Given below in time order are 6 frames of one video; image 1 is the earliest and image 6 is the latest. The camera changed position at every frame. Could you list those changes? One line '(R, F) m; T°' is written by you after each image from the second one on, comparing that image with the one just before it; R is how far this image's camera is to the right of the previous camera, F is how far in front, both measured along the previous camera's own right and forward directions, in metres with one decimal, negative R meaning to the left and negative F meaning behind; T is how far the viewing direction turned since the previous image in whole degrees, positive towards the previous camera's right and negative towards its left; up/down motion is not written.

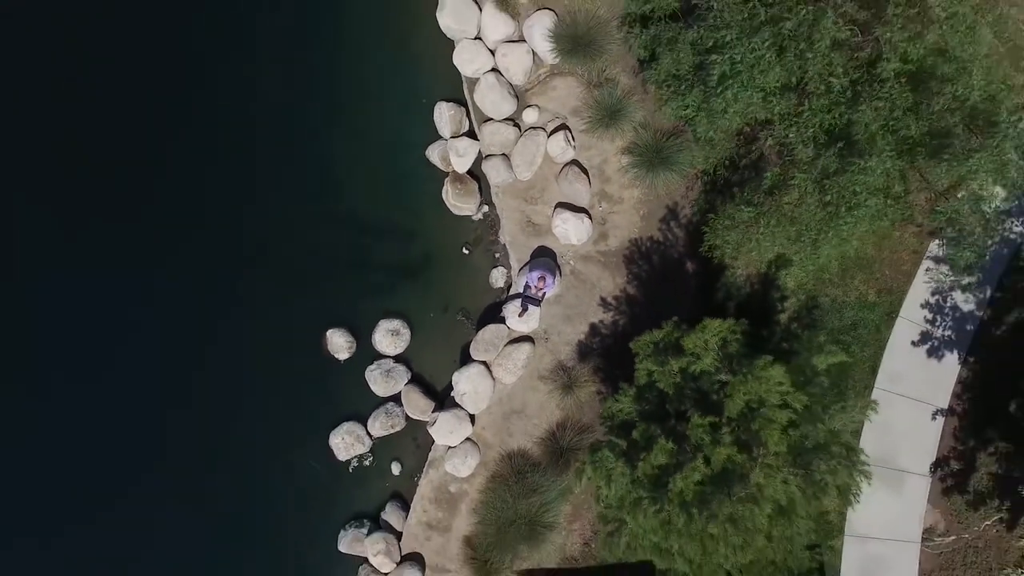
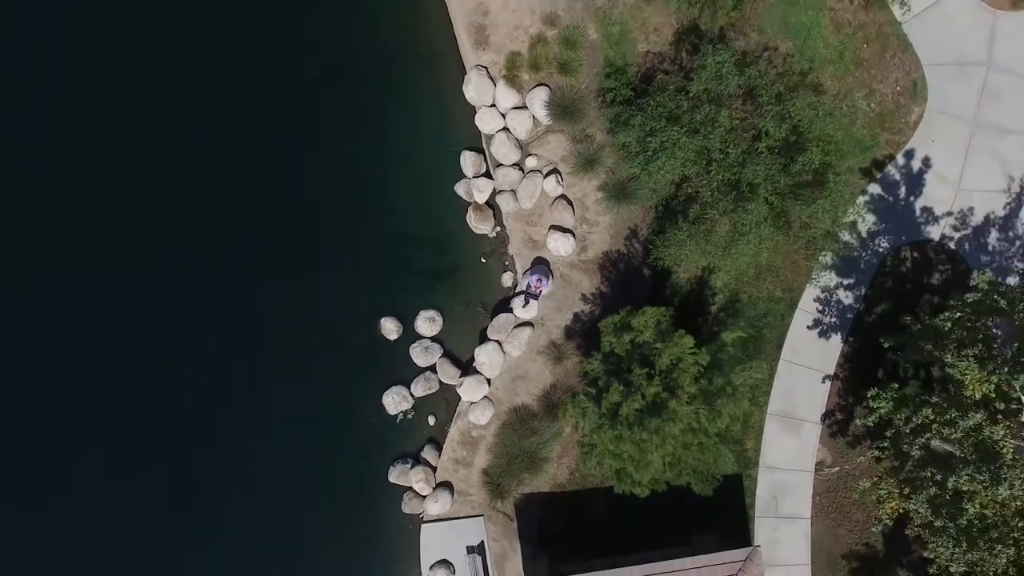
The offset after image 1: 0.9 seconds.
(-0.6, -4.6) m; 0°
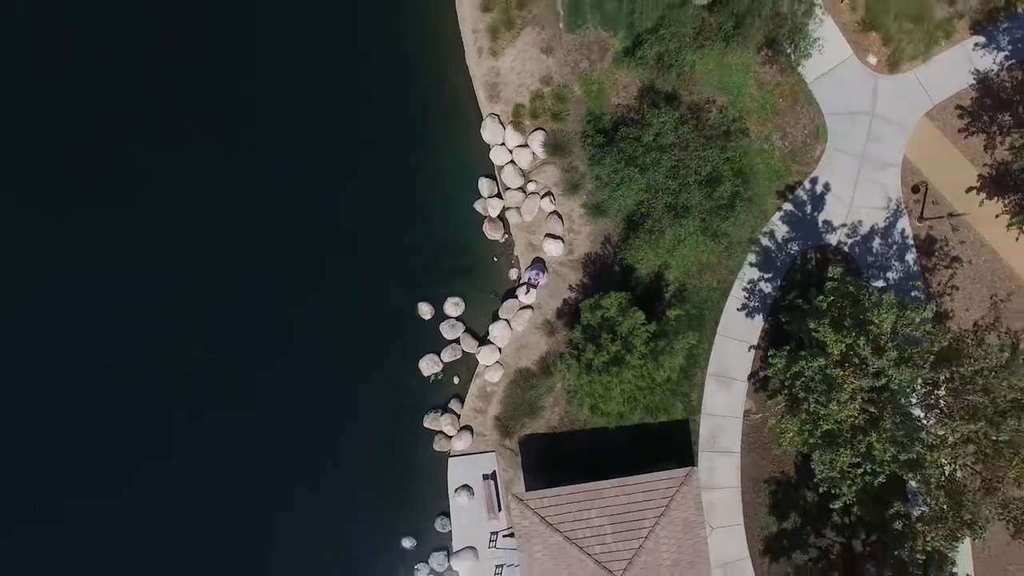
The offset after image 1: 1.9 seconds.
(-0.7, -5.8) m; 0°
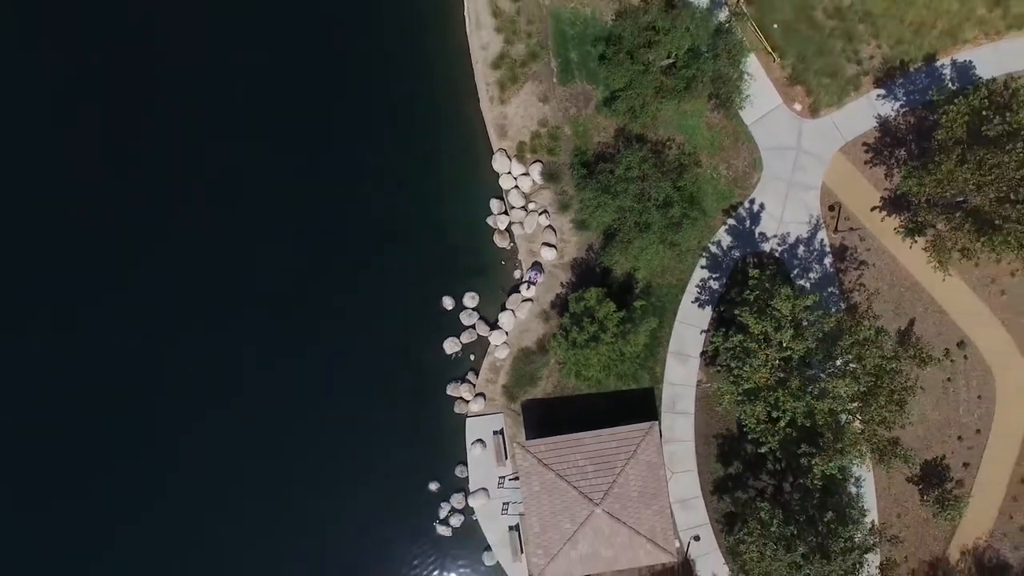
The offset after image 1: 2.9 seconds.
(-0.8, -6.4) m; 0°
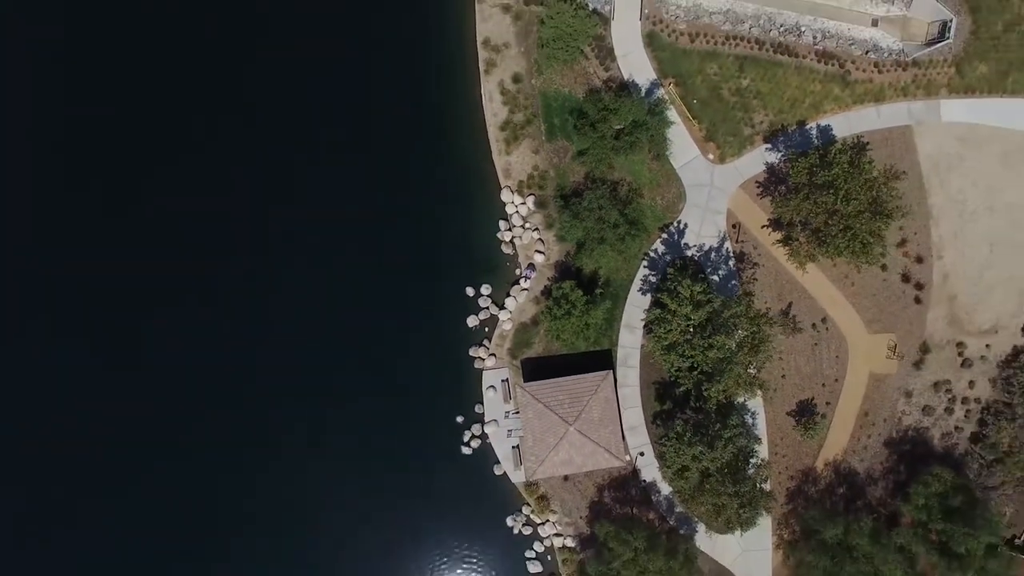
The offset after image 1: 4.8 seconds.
(-0.6, -13.4) m; 0°
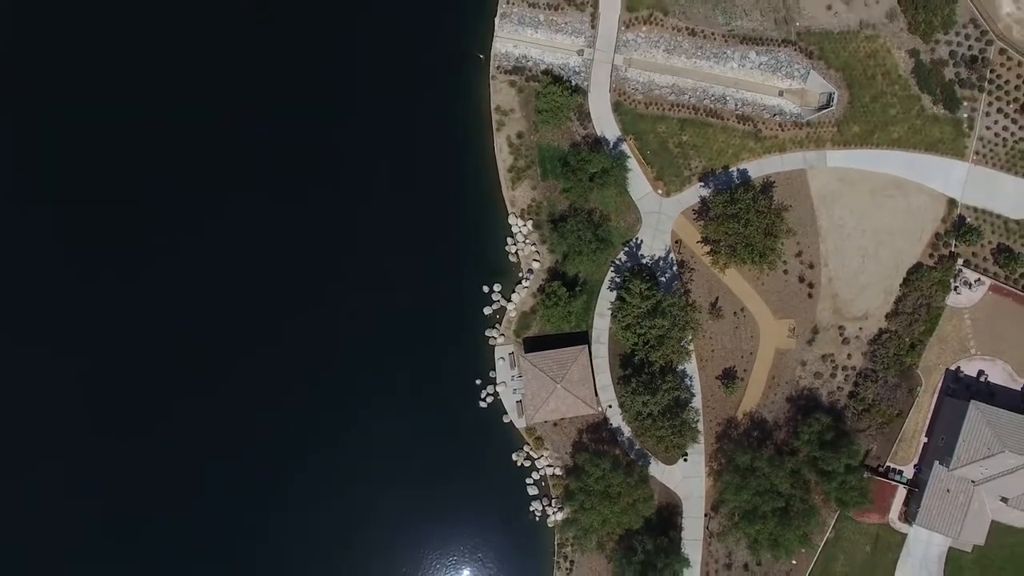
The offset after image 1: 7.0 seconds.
(-1.3, -16.6) m; 0°
